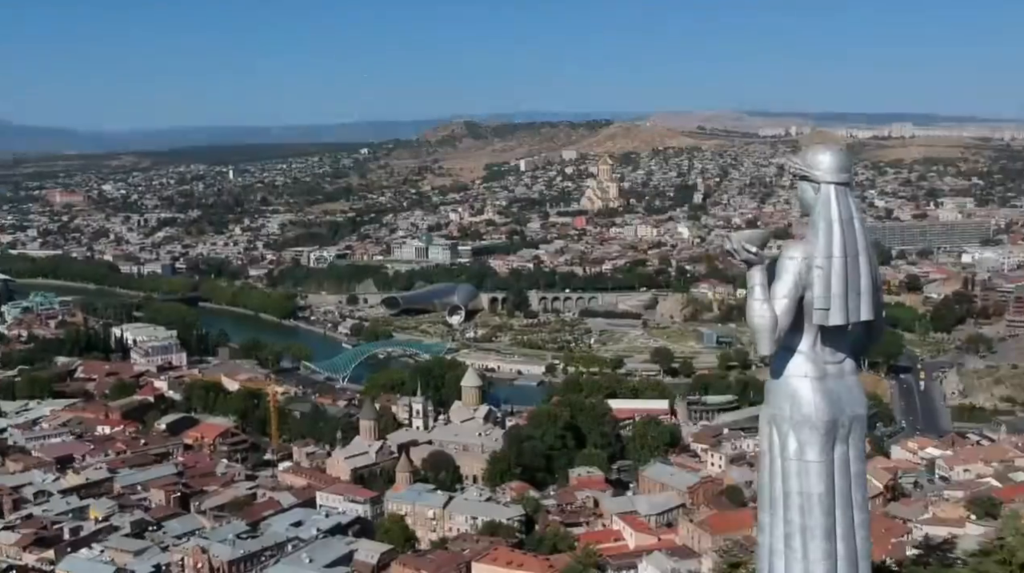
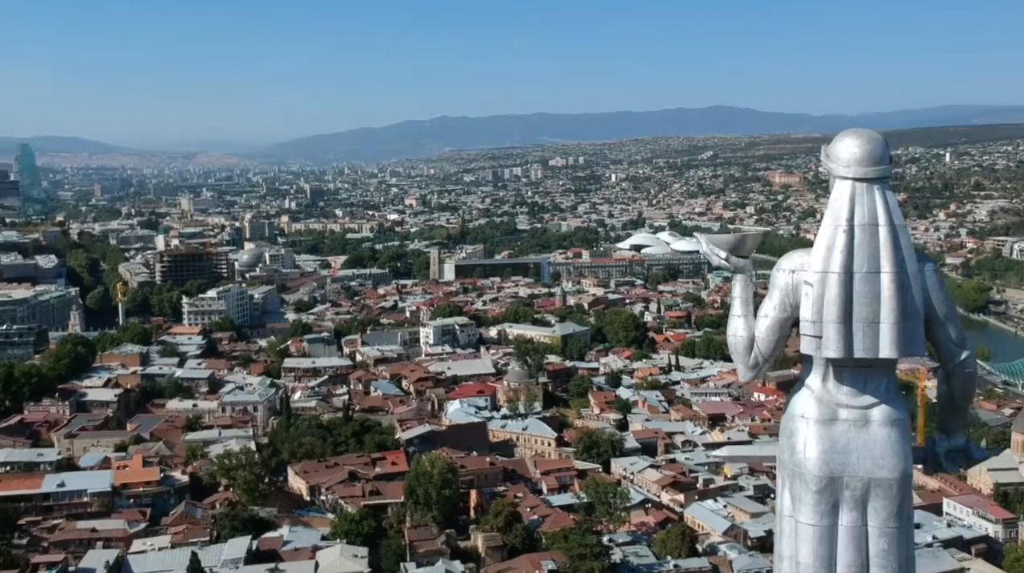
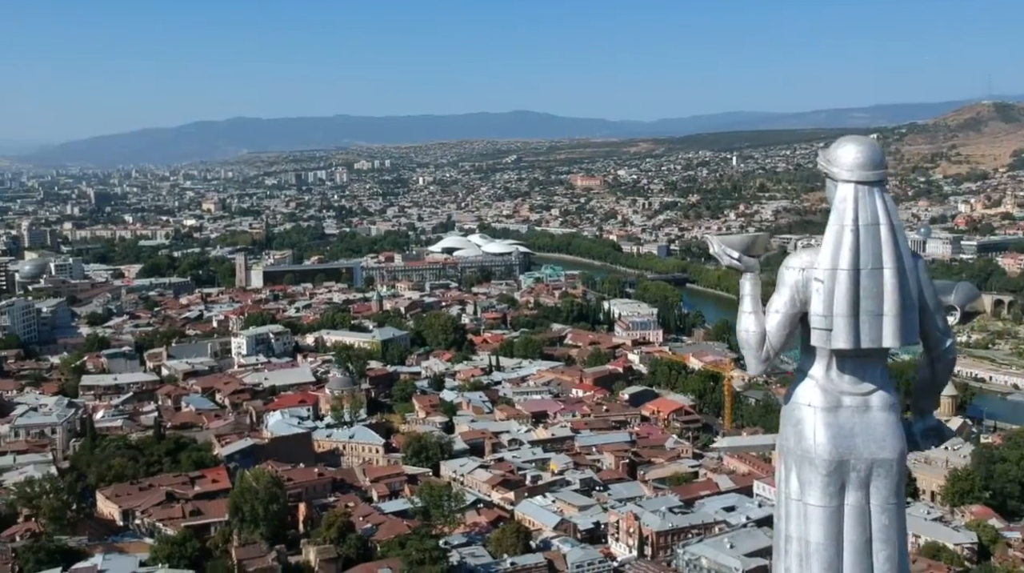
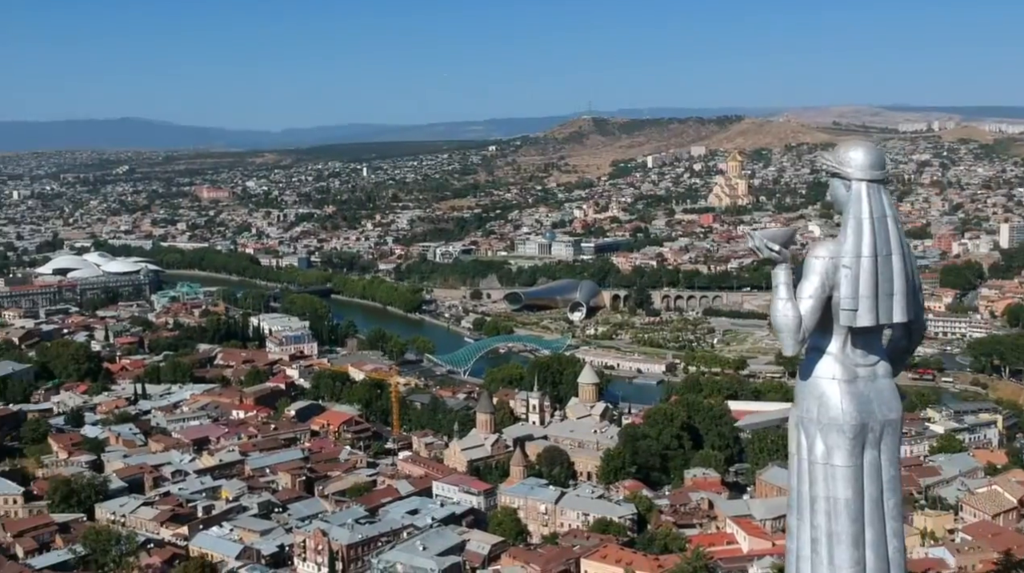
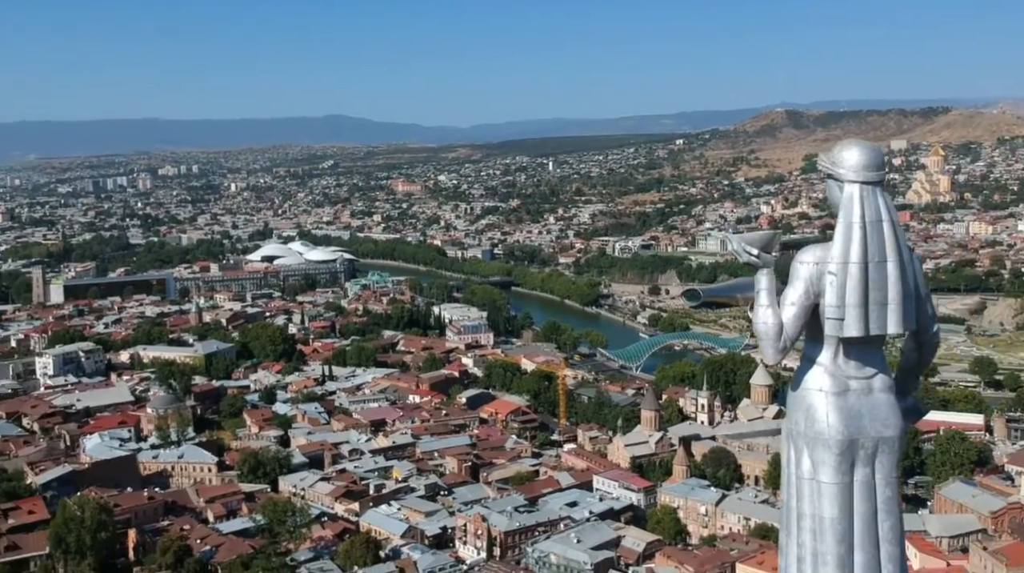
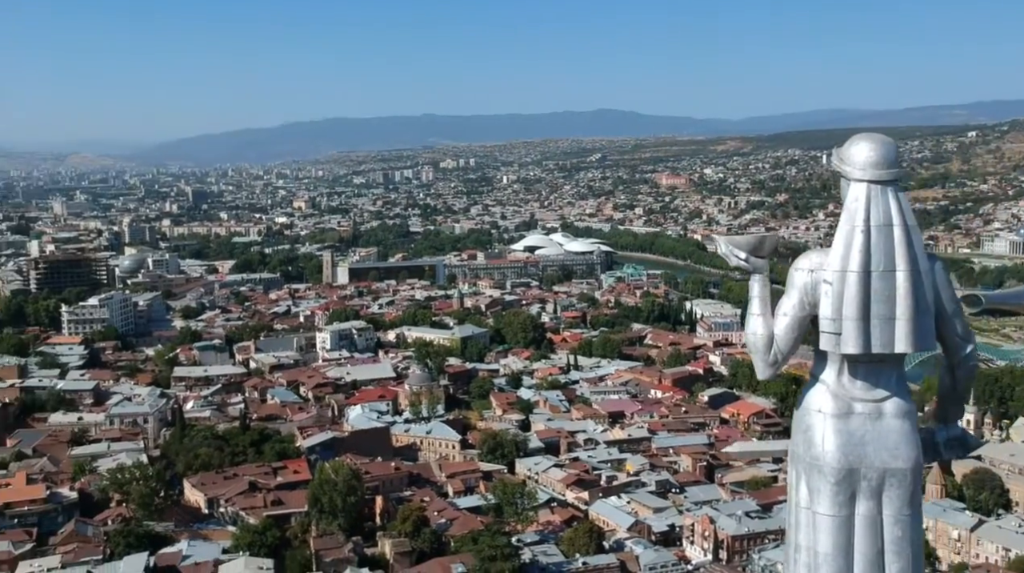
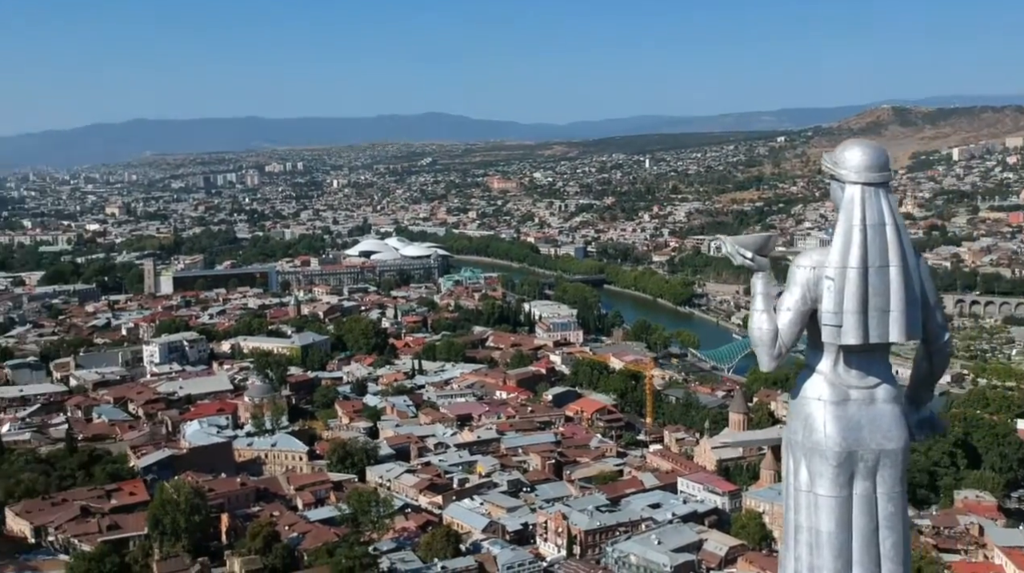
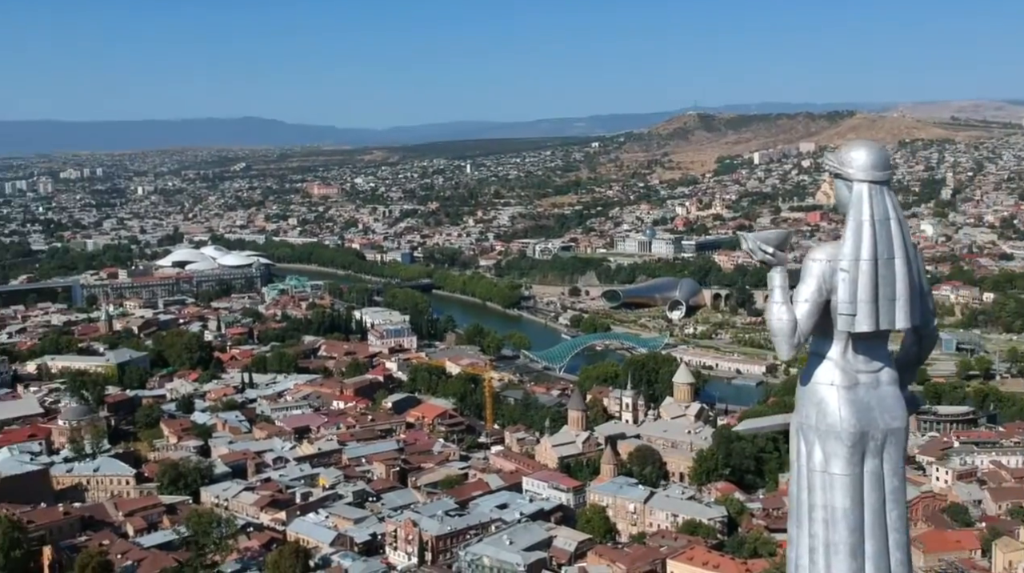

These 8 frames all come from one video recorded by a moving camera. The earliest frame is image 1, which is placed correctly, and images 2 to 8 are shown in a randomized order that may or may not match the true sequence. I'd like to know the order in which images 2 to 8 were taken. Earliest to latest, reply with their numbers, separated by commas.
4, 8, 5, 7, 3, 6, 2
